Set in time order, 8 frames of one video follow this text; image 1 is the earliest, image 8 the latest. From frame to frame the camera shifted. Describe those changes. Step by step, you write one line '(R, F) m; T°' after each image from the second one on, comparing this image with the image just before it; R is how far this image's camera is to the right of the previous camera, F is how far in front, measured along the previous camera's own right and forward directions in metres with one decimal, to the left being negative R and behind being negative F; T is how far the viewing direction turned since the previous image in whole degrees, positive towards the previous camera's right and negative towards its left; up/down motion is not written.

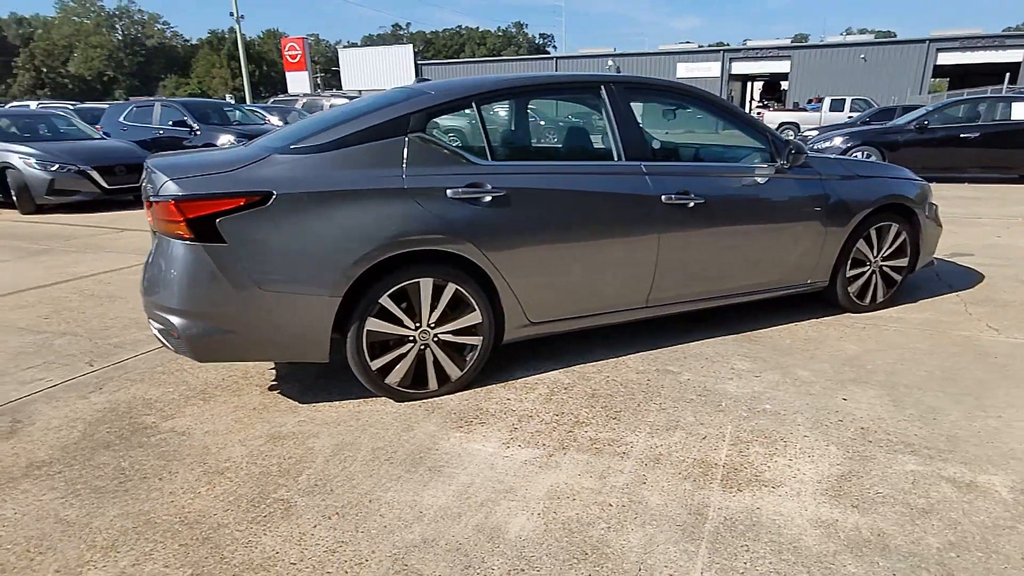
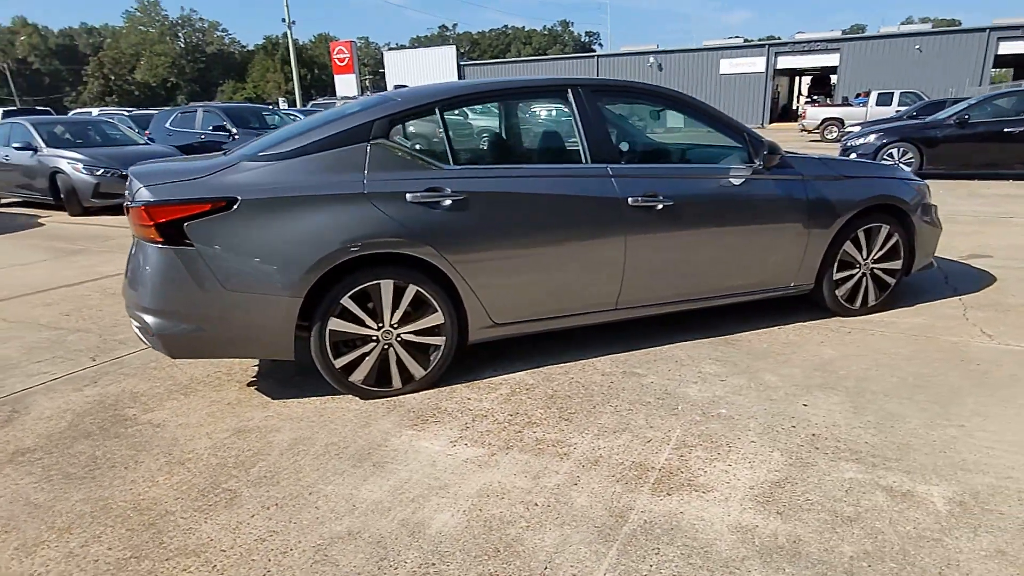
(+0.5, 0.0) m; -4°
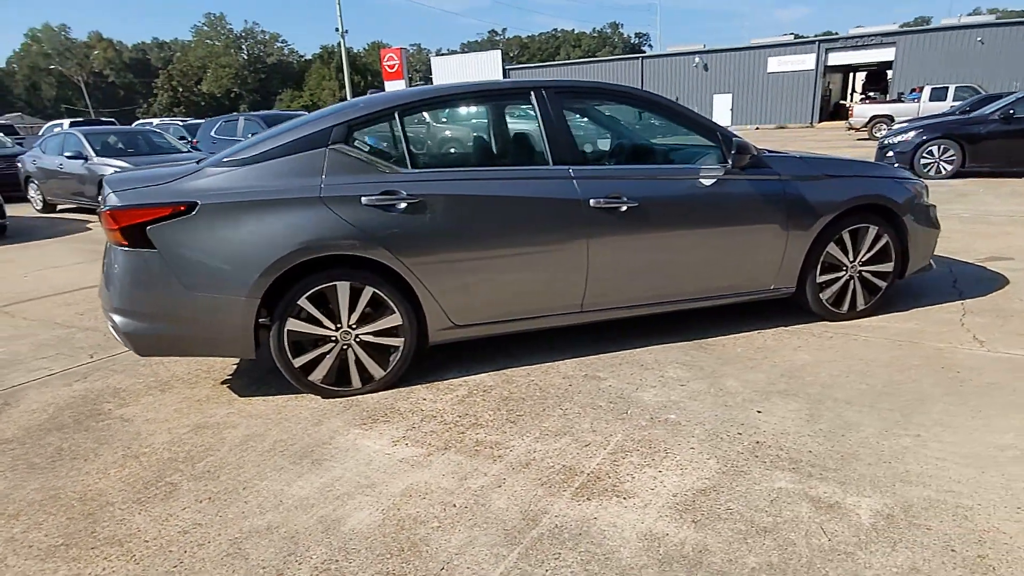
(+0.5, 0.0) m; -5°
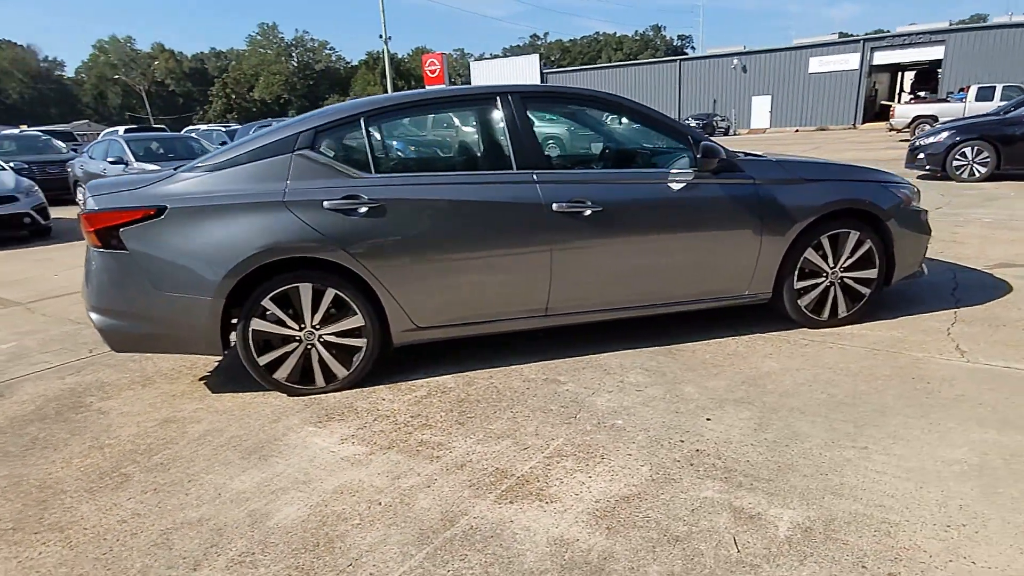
(+0.5, 0.0) m; -4°
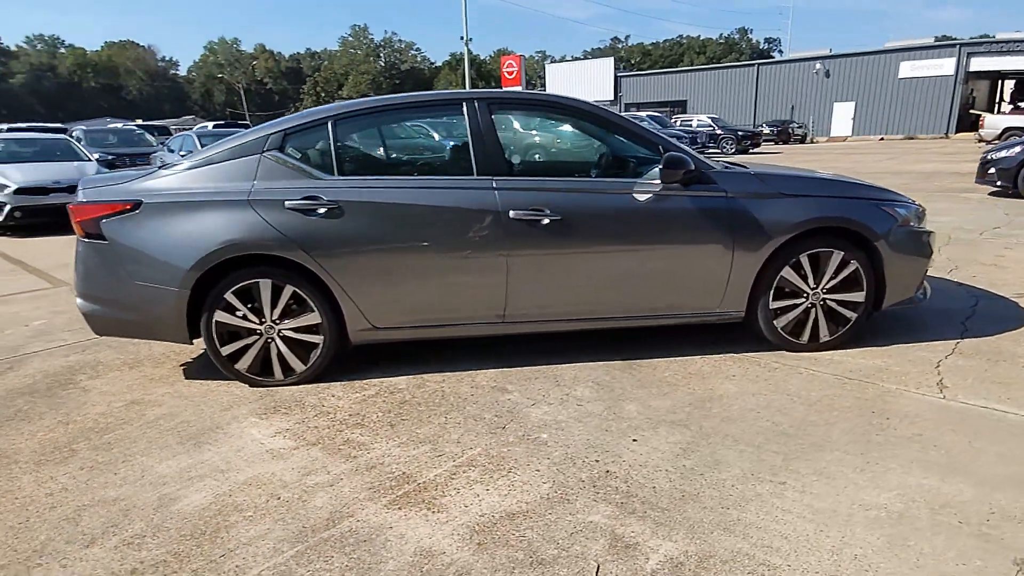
(+0.7, +0.1) m; -7°
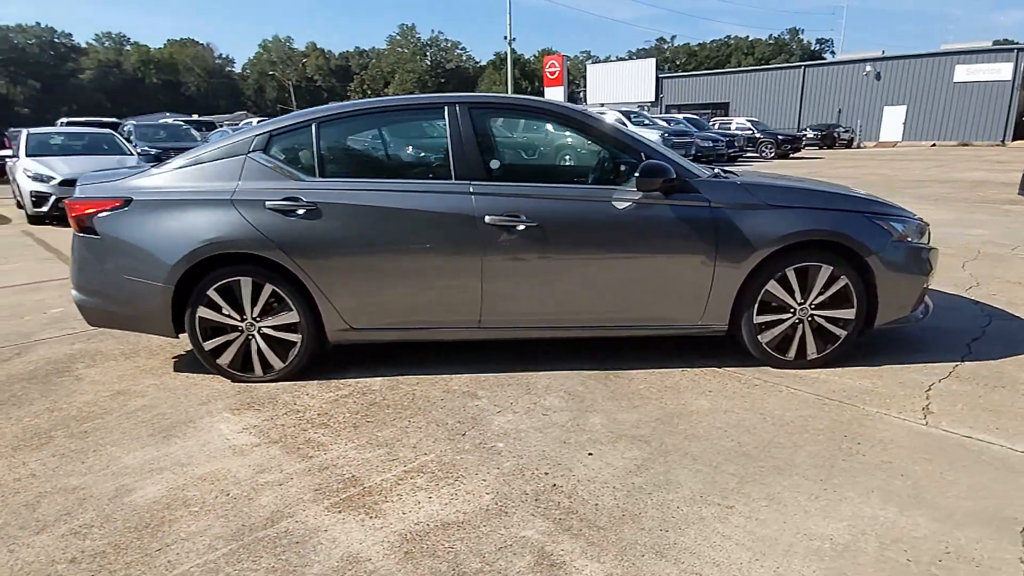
(+0.4, 0.0) m; -4°
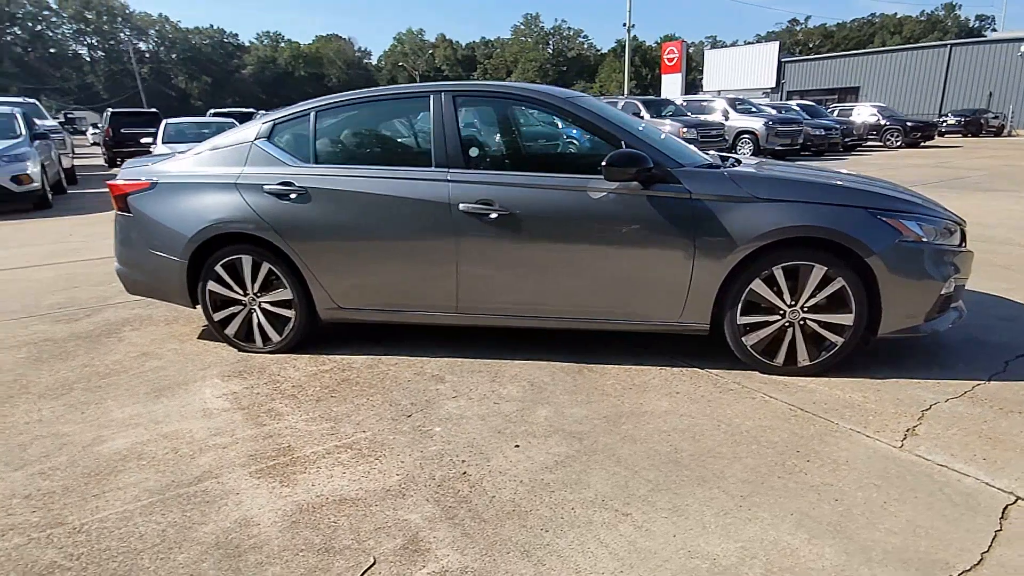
(+0.8, +0.1) m; -10°
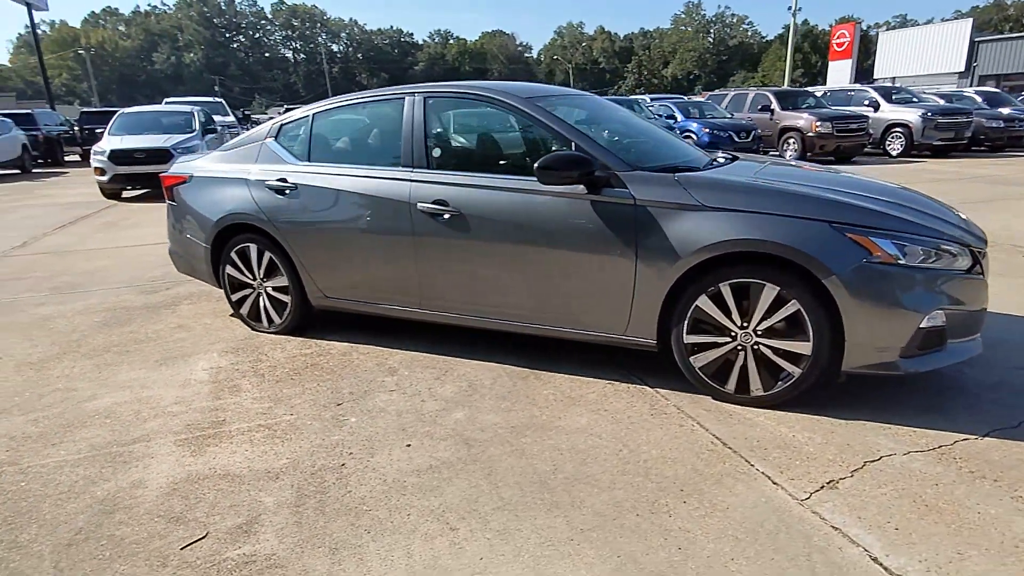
(+1.1, +0.2) m; -14°
